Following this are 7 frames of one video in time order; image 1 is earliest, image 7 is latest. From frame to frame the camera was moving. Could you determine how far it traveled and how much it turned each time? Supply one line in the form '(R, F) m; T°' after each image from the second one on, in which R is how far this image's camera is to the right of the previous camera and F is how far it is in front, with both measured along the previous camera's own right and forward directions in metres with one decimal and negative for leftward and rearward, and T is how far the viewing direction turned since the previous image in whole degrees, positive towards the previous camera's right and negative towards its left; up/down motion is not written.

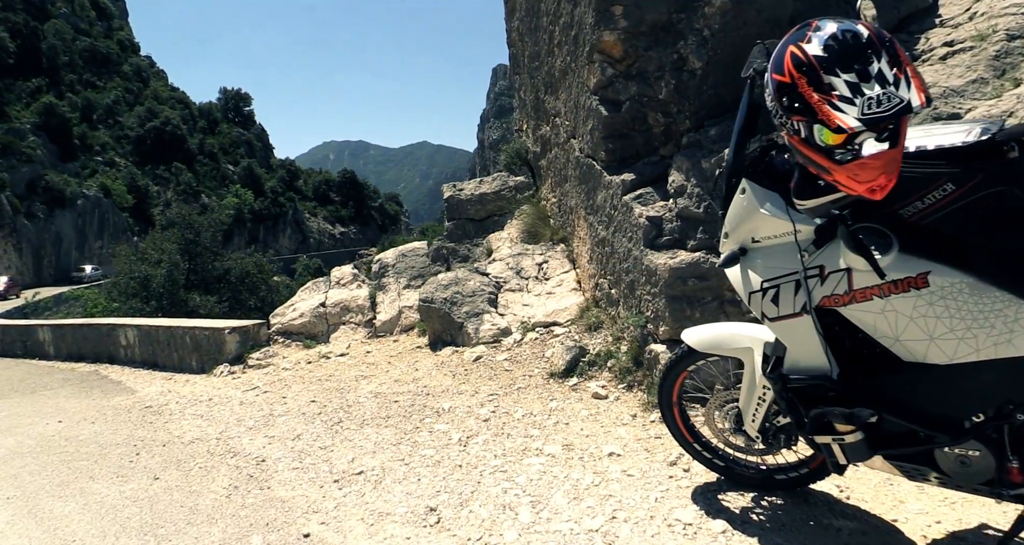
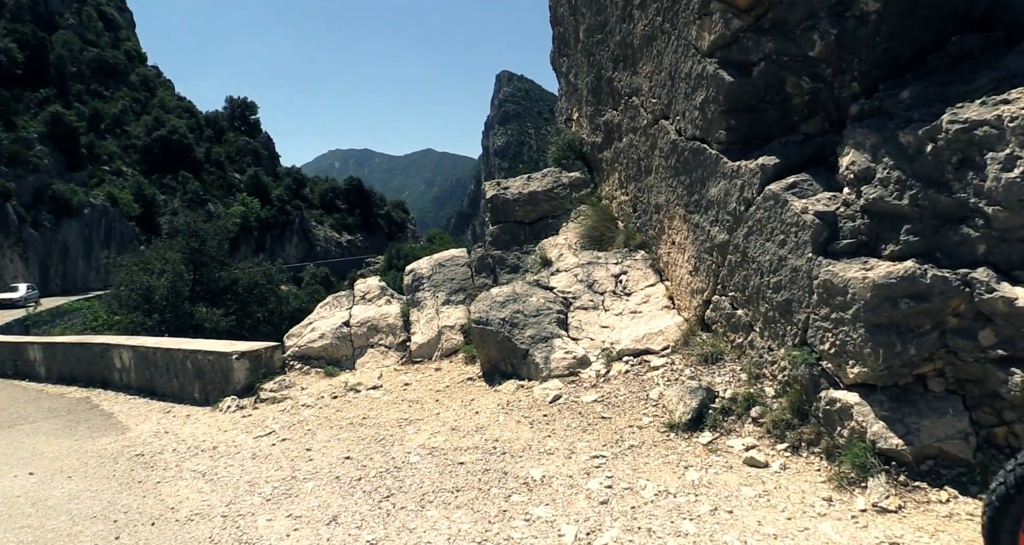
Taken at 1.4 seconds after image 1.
(-0.6, +1.2) m; 0°
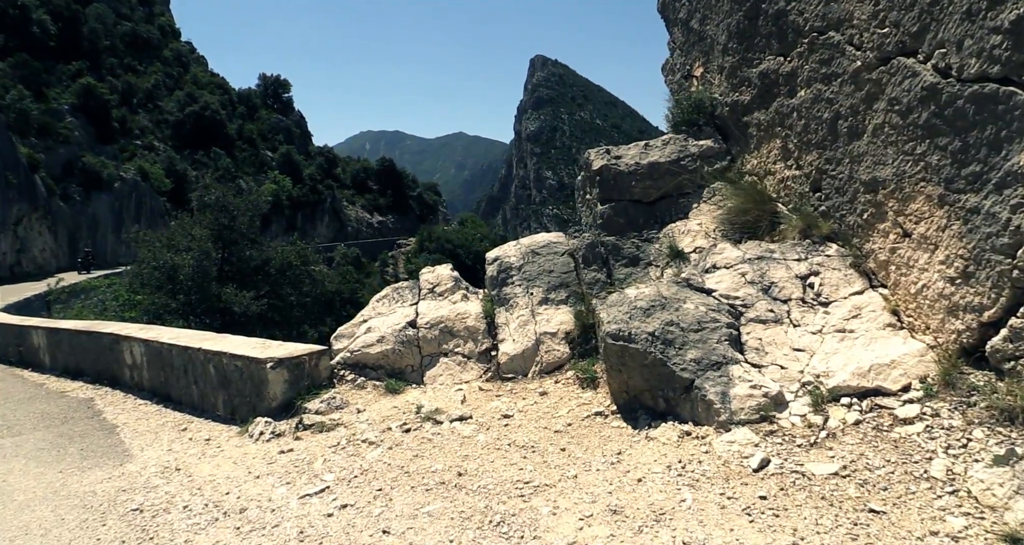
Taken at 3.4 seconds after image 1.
(-0.8, +1.4) m; -2°
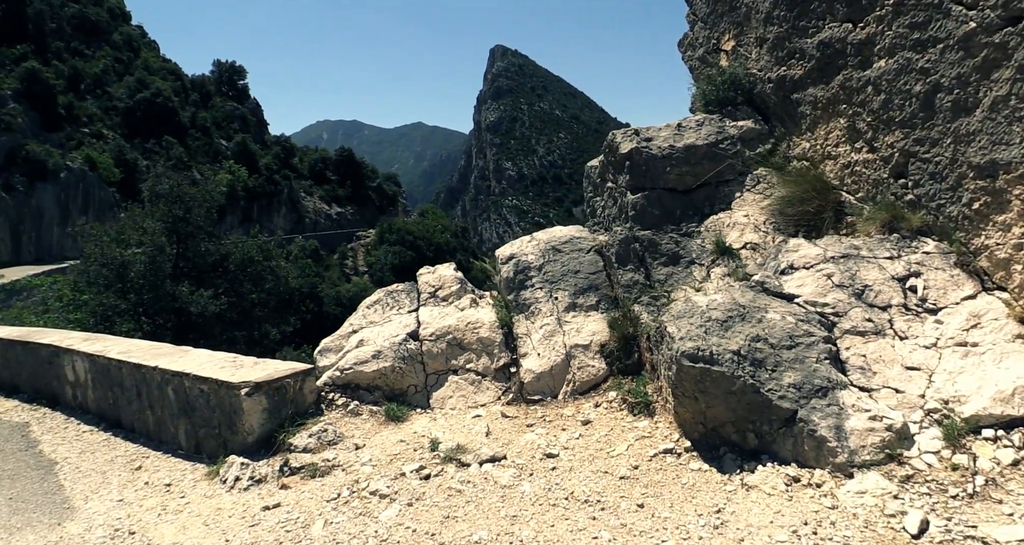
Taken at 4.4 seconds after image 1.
(-0.4, +0.8) m; +4°
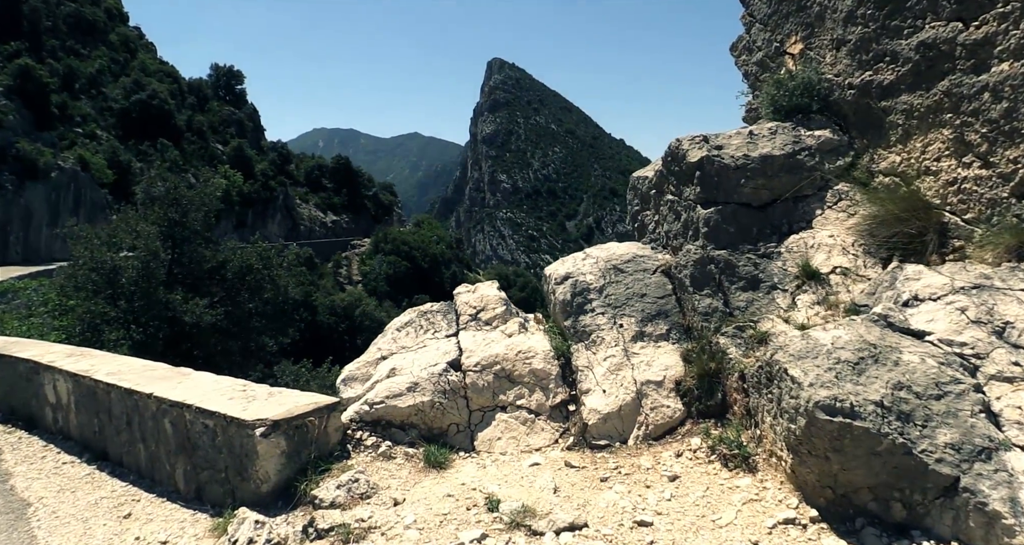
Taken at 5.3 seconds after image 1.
(-0.4, +0.5) m; +1°
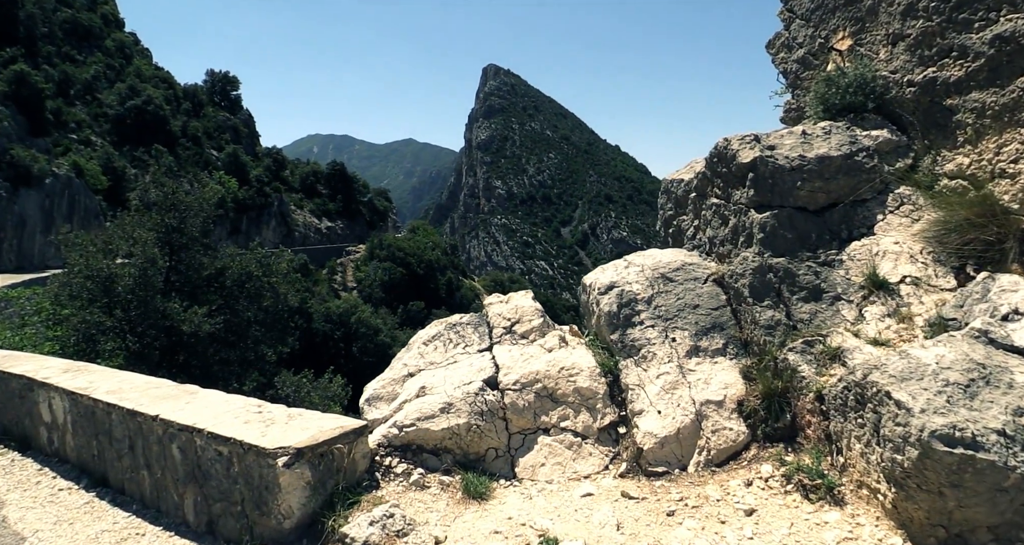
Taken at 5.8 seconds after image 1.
(-0.3, +0.3) m; 0°
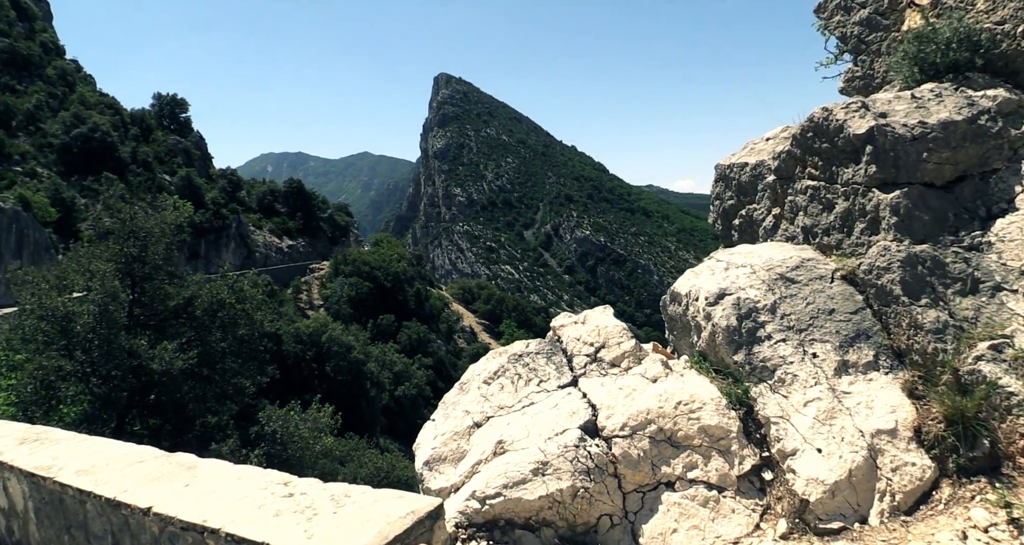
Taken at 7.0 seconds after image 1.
(-0.6, +0.7) m; +3°
